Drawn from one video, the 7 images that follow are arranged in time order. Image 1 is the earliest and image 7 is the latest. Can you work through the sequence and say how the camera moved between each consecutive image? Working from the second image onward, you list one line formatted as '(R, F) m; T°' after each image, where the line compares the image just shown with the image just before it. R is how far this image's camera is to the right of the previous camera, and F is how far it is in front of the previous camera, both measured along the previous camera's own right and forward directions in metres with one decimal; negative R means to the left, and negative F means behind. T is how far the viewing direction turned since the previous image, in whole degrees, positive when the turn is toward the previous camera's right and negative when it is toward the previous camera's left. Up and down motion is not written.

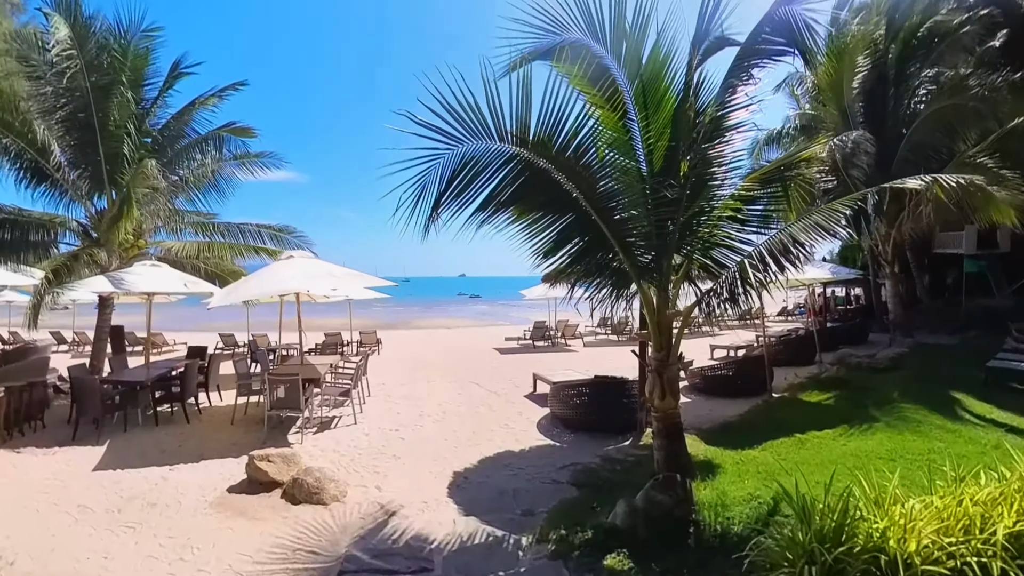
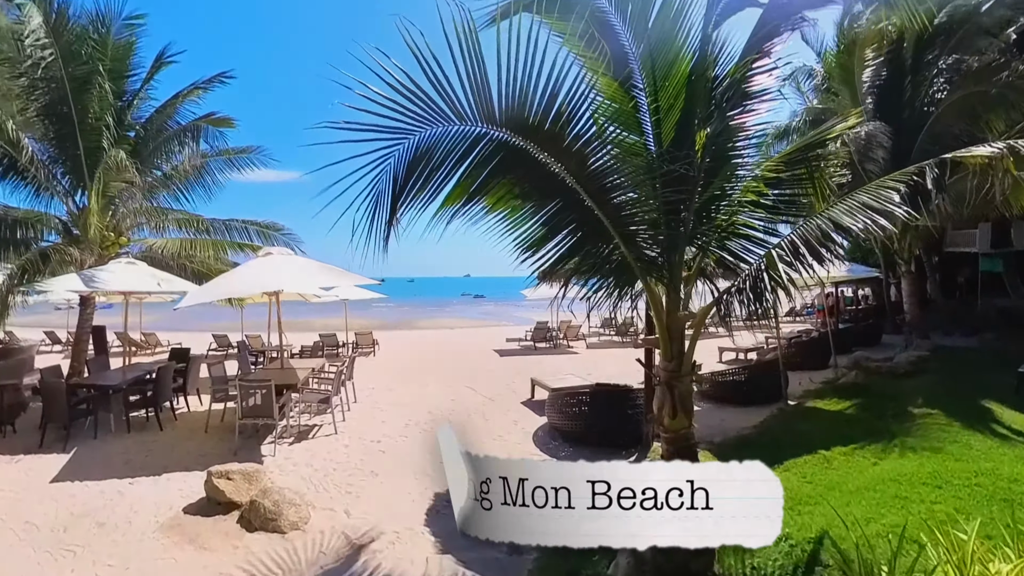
(+0.1, +0.6) m; -1°
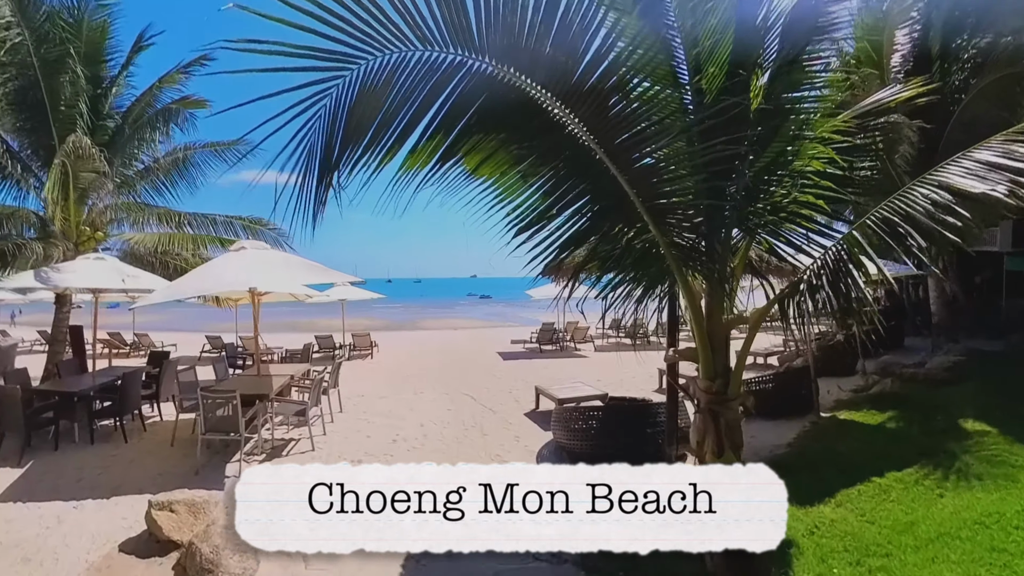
(+0.1, +0.8) m; -1°
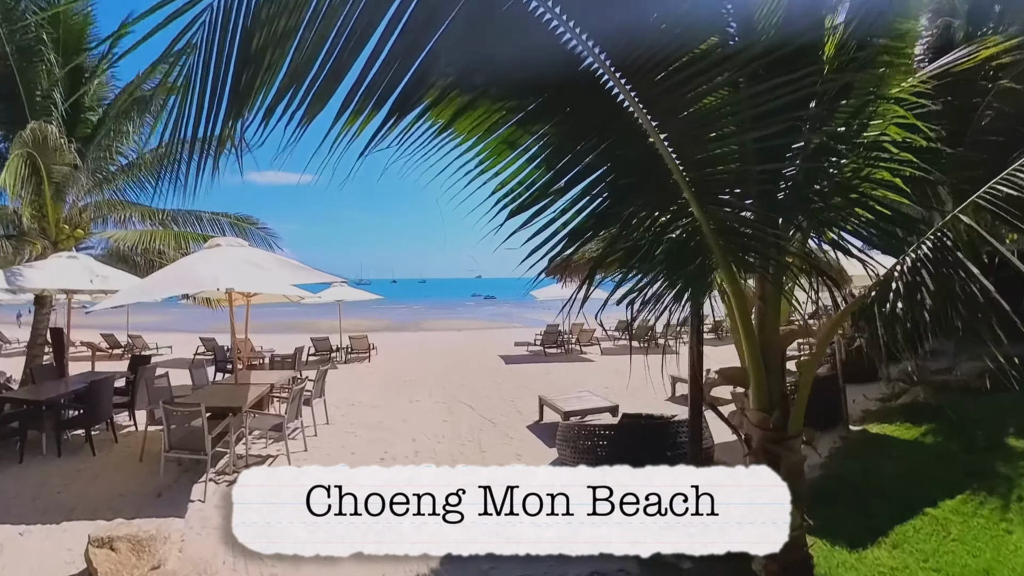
(0.0, +0.6) m; -1°
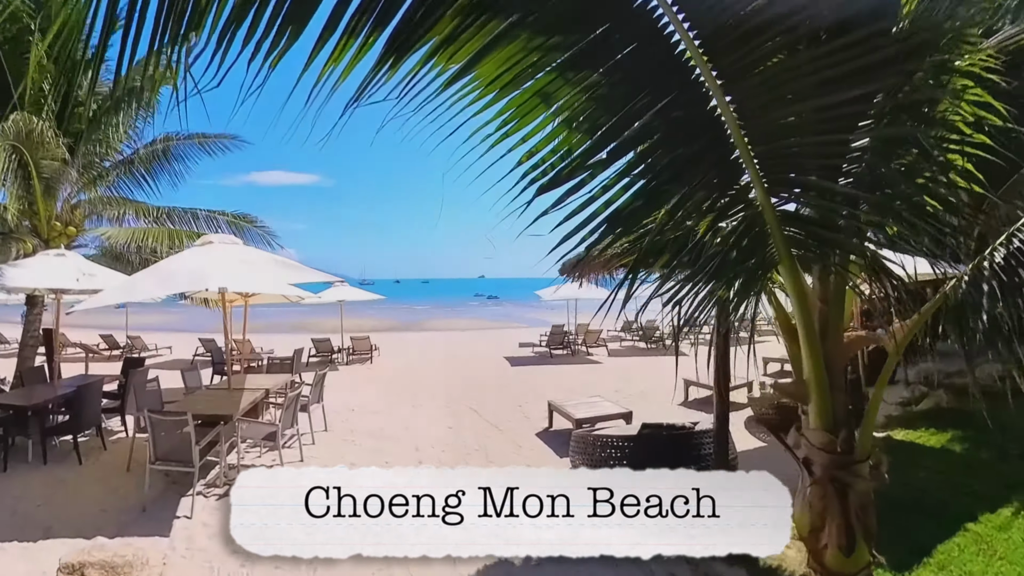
(-0.1, +0.3) m; 0°
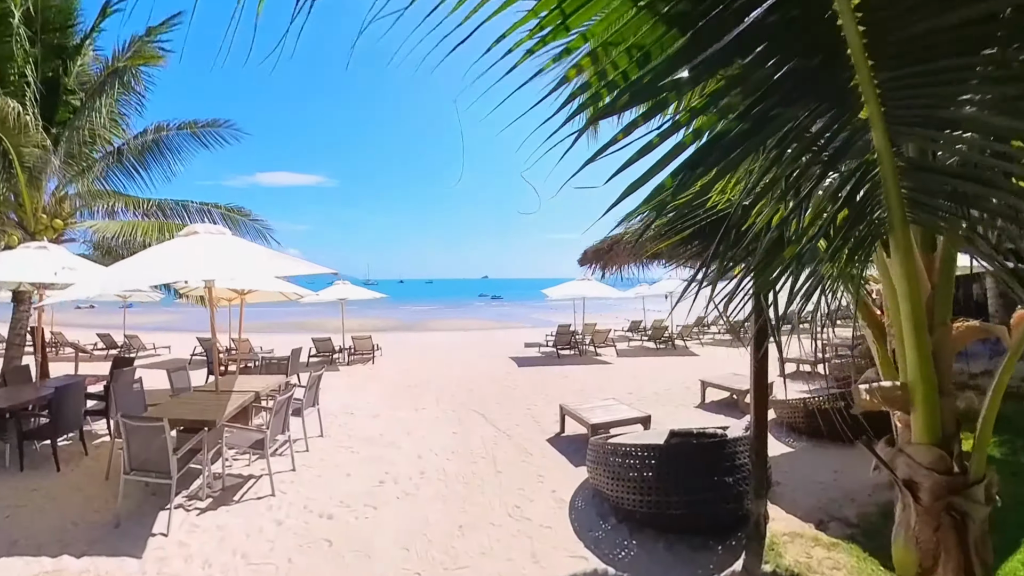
(-0.1, +0.4) m; 0°
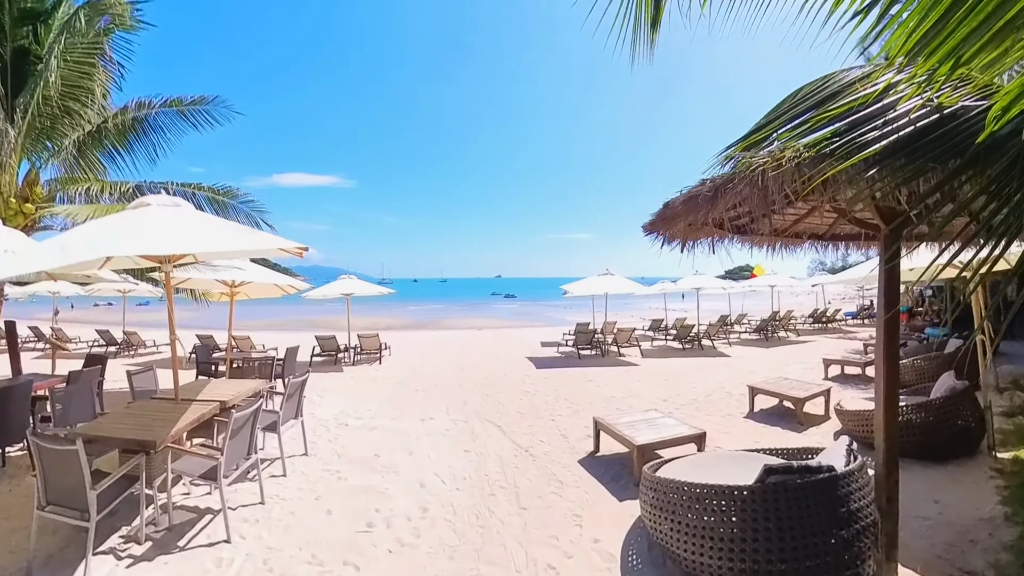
(-0.1, +1.0) m; -2°
